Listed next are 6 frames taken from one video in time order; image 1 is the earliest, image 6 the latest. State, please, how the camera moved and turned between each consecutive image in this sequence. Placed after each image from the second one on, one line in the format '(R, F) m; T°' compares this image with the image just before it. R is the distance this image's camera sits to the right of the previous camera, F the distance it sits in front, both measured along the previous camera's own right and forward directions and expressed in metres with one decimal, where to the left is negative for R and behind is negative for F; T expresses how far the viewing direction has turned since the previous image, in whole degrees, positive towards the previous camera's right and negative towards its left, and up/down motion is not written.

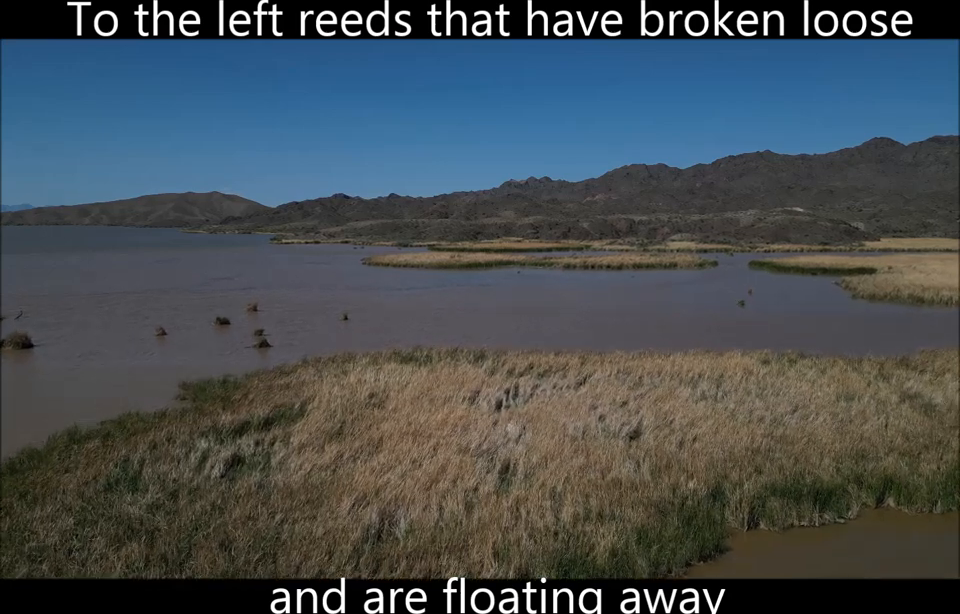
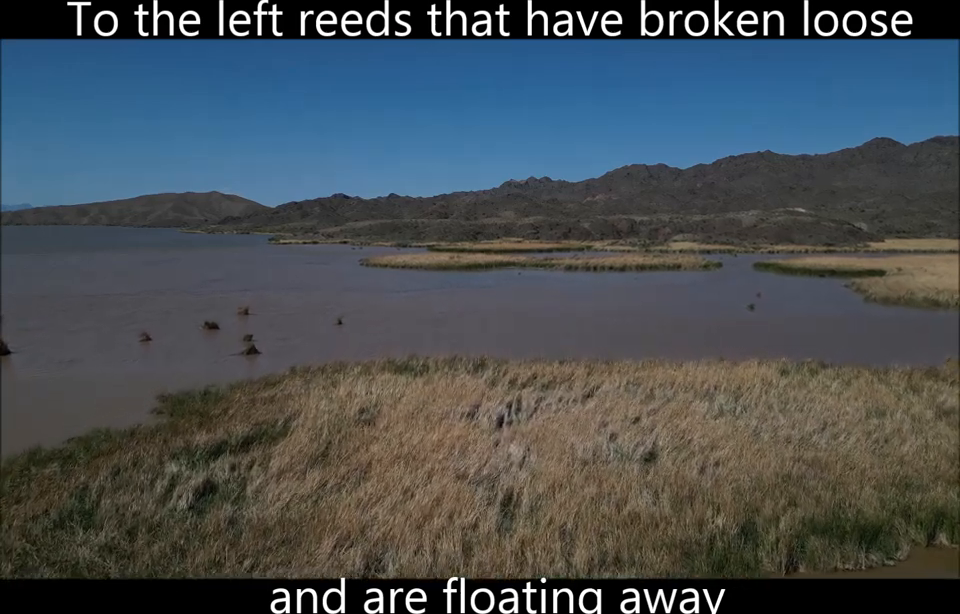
(0.0, +0.7) m; 0°
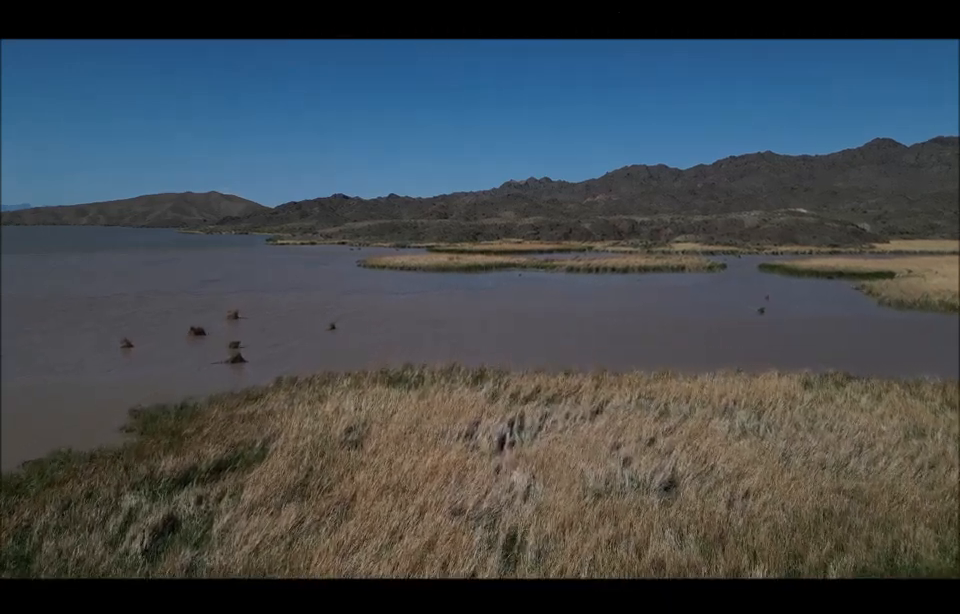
(0.0, +0.7) m; 0°
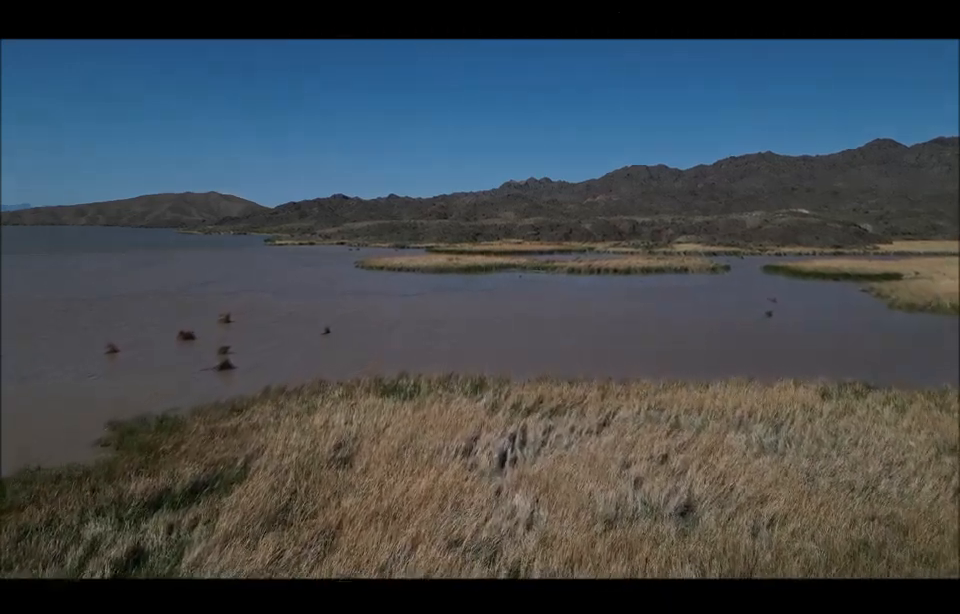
(0.0, +0.5) m; 0°
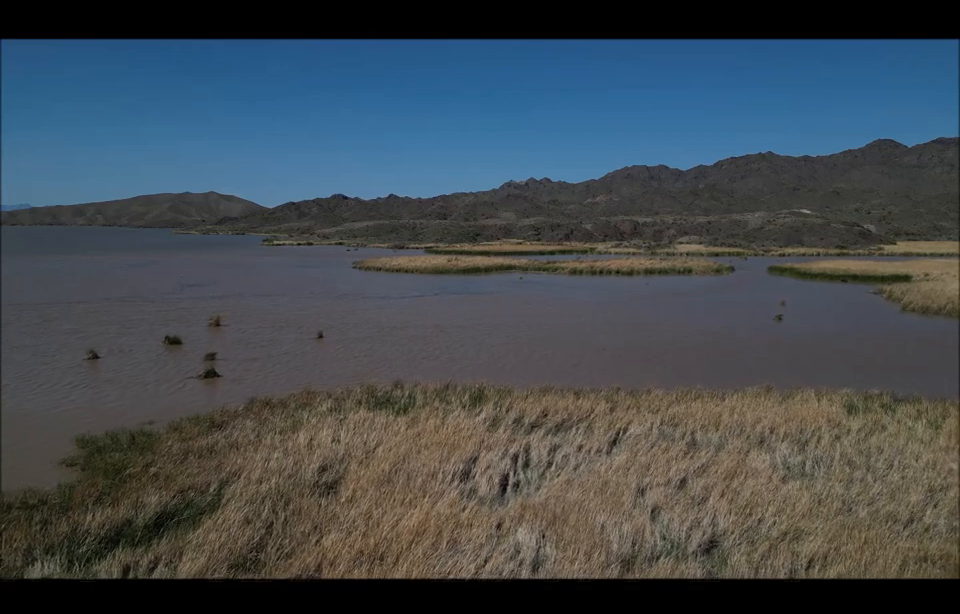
(0.0, +0.6) m; 0°
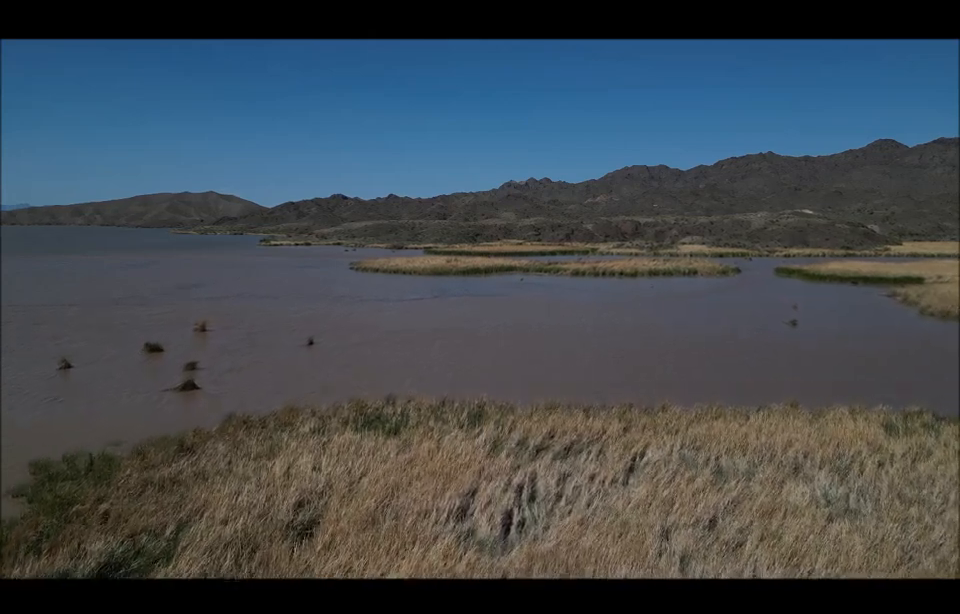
(0.0, +0.8) m; 0°
